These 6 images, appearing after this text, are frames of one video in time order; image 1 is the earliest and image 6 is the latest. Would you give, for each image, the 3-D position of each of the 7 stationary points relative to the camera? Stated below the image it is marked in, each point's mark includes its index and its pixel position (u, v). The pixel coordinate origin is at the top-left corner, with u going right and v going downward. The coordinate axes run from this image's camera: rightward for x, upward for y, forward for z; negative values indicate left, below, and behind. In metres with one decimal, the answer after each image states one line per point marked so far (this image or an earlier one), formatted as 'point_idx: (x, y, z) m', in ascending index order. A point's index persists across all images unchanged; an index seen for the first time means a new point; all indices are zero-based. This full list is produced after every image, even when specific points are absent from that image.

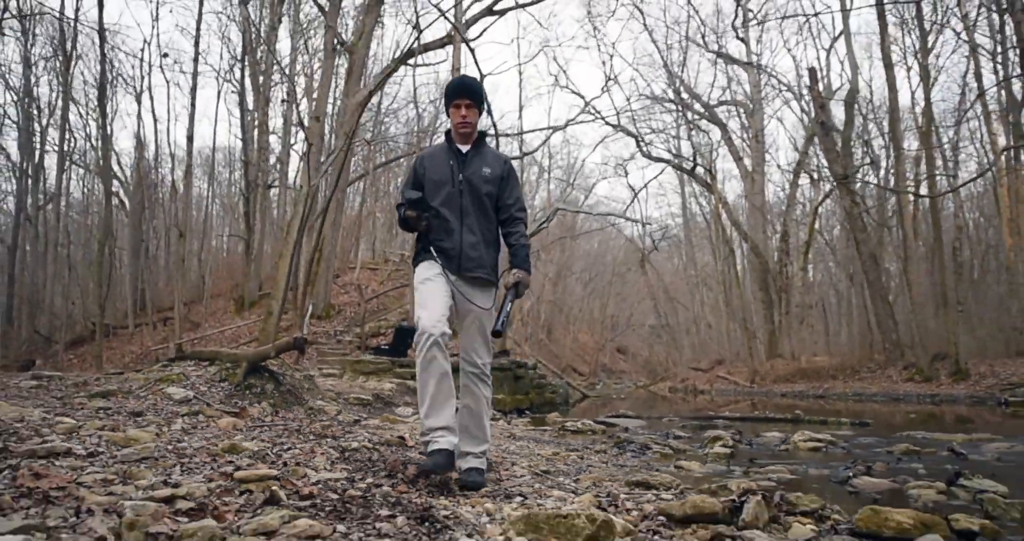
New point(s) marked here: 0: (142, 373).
0: (-2.6, -0.7, +5.1) m
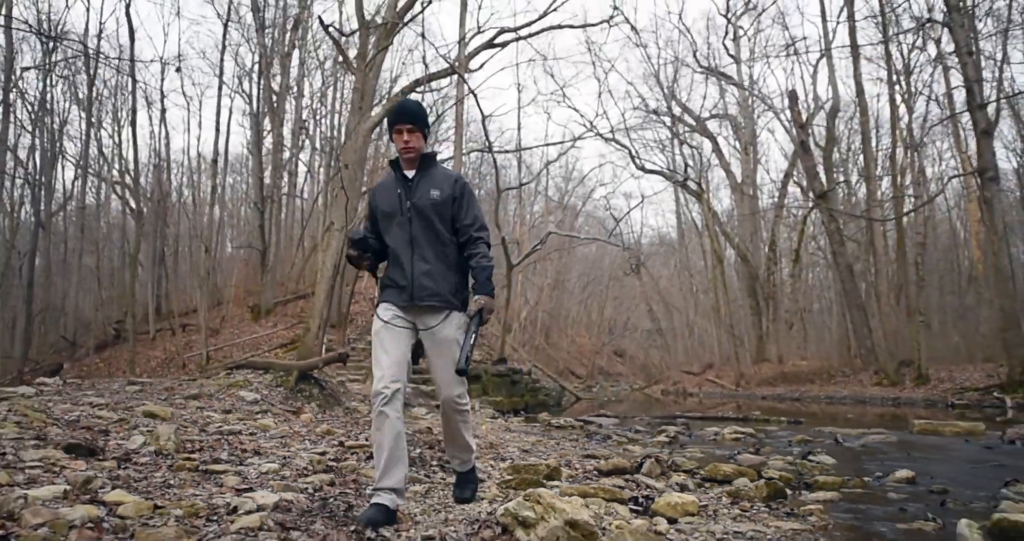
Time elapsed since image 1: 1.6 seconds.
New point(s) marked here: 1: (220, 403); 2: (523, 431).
0: (-2.6, -1.0, +6.4) m
1: (-2.2, -1.0, +5.4) m
2: (+0.1, -1.6, +7.1) m
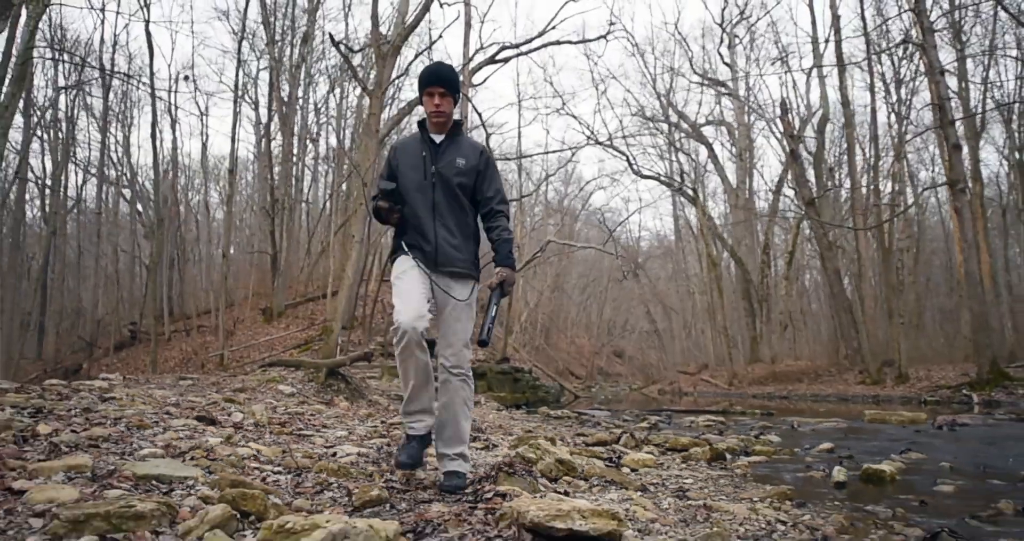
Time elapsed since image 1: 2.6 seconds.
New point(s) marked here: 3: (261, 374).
0: (-2.6, -1.1, +7.2) m
1: (-2.1, -1.1, +6.2) m
2: (+0.2, -1.7, +7.9) m
3: (-2.5, -1.0, +7.2) m
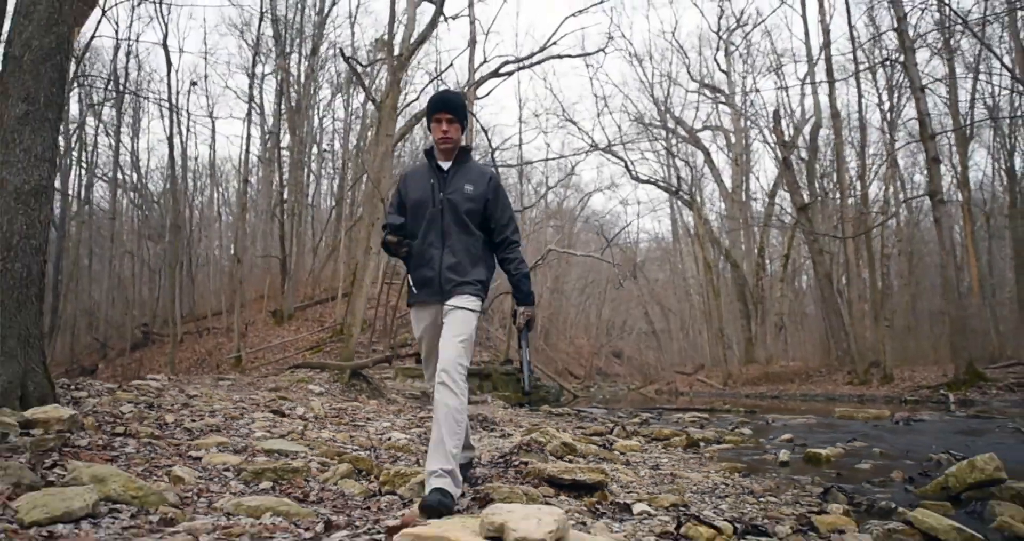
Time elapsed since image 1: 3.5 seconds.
0: (-2.5, -1.2, +7.9) m
1: (-2.1, -1.2, +6.9) m
2: (+0.2, -1.8, +8.7) m
3: (-2.4, -1.1, +7.9) m
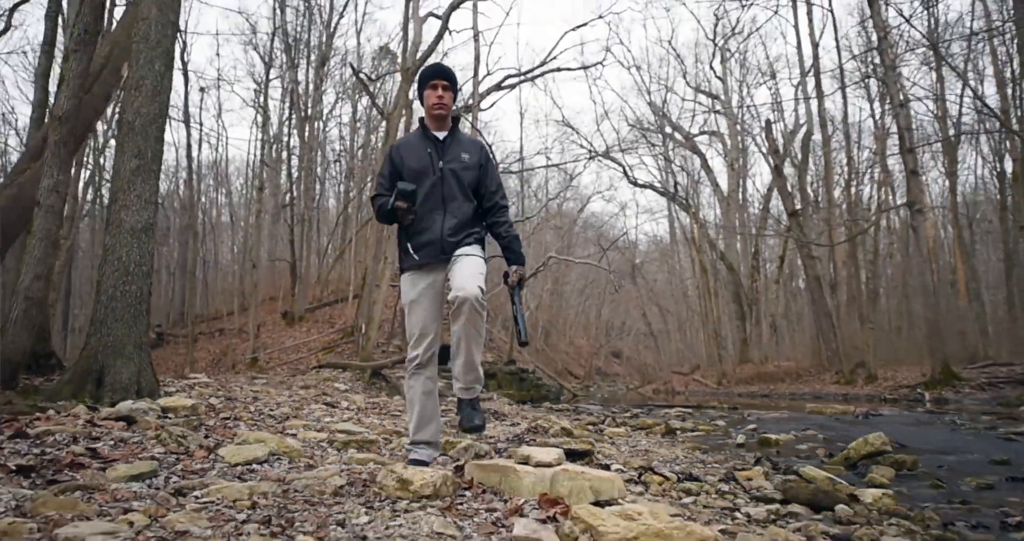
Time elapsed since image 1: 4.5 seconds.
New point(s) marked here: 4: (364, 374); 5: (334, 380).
0: (-2.5, -1.3, +8.8) m
1: (-2.0, -1.3, +7.8) m
2: (+0.3, -1.9, +9.5) m
3: (-2.4, -1.3, +8.7) m
4: (-1.8, -1.2, +8.6) m
5: (-2.1, -1.3, +8.3) m
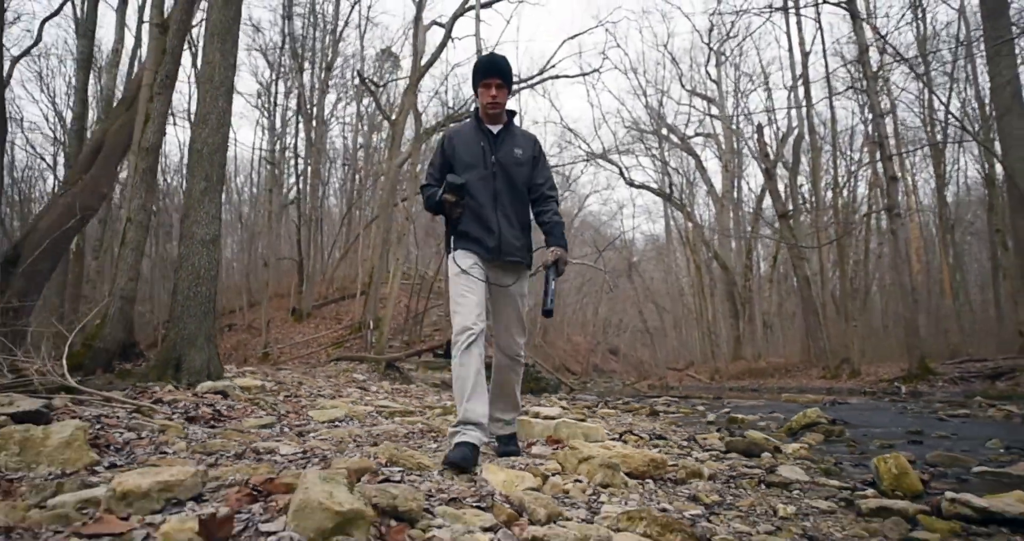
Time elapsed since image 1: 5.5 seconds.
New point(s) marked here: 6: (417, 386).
0: (-2.5, -1.3, +9.5) m
1: (-2.0, -1.3, +8.5) m
2: (+0.3, -1.9, +10.3) m
3: (-2.4, -1.3, +9.5) m
4: (-1.8, -1.2, +9.4) m
5: (-2.1, -1.3, +9.1) m
6: (-1.2, -1.5, +8.9) m
